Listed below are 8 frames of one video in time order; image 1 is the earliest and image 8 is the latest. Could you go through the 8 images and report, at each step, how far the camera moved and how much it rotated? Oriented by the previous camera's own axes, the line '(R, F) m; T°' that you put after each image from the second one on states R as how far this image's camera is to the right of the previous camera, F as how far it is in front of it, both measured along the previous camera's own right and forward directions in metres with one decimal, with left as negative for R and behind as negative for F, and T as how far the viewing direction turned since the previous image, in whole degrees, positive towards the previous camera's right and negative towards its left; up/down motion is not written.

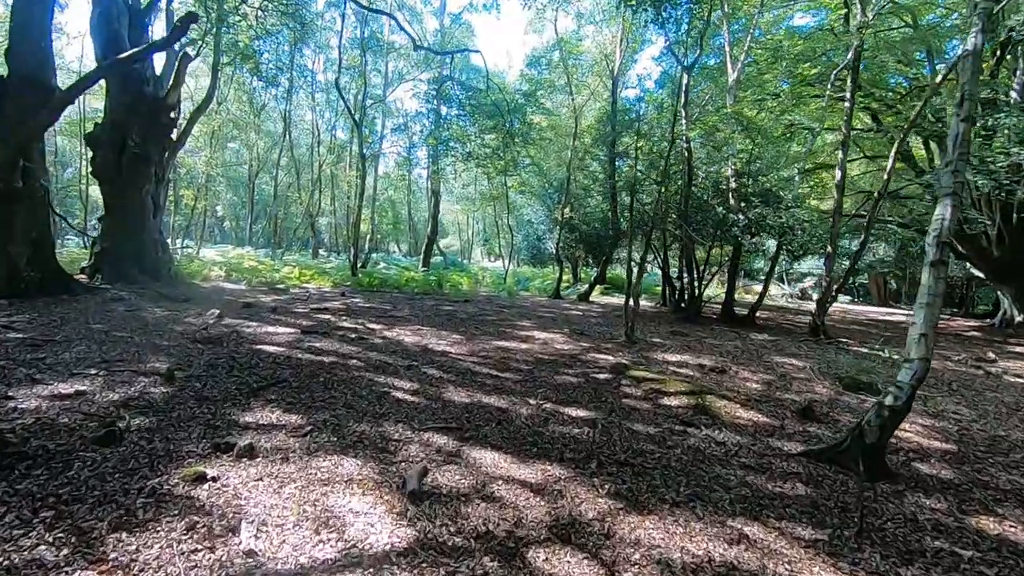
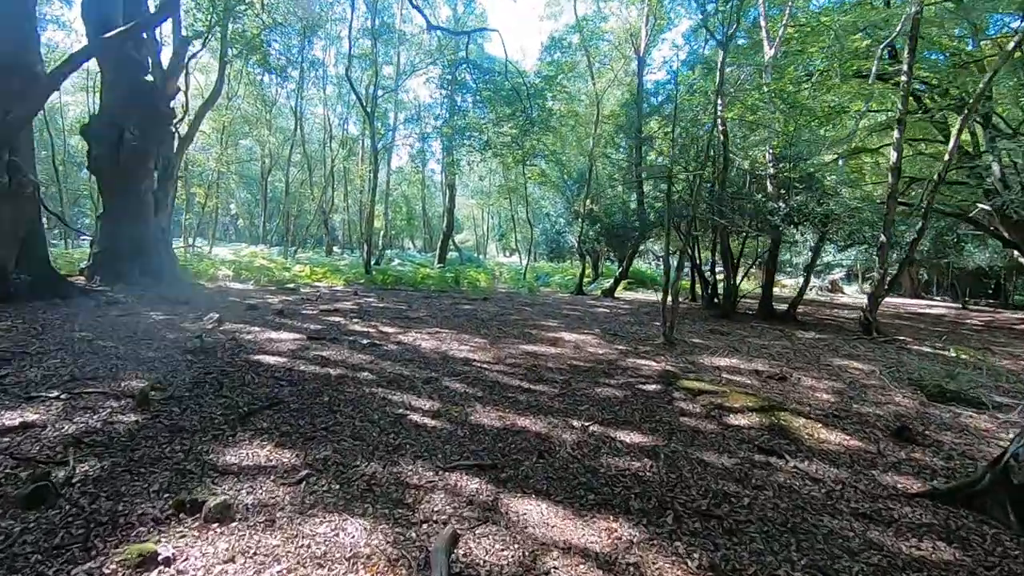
(-0.1, +0.6) m; -2°
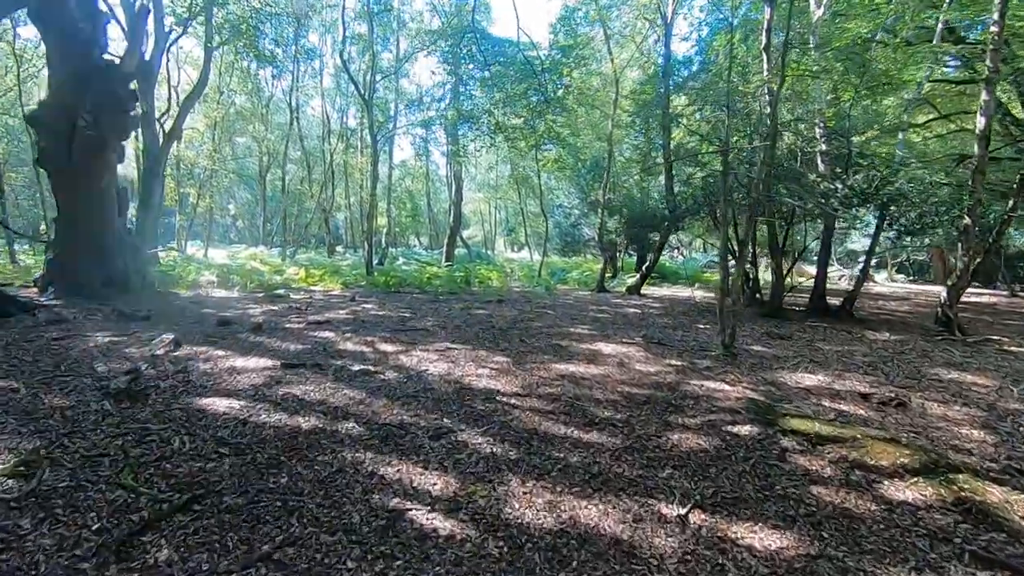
(-0.2, +1.1) m; -1°
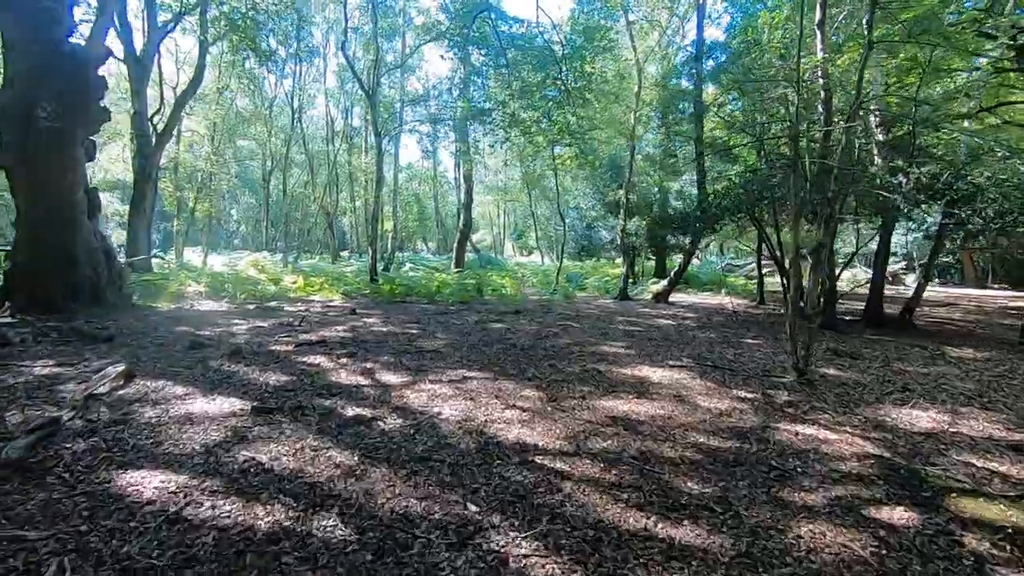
(-0.2, +0.9) m; -1°
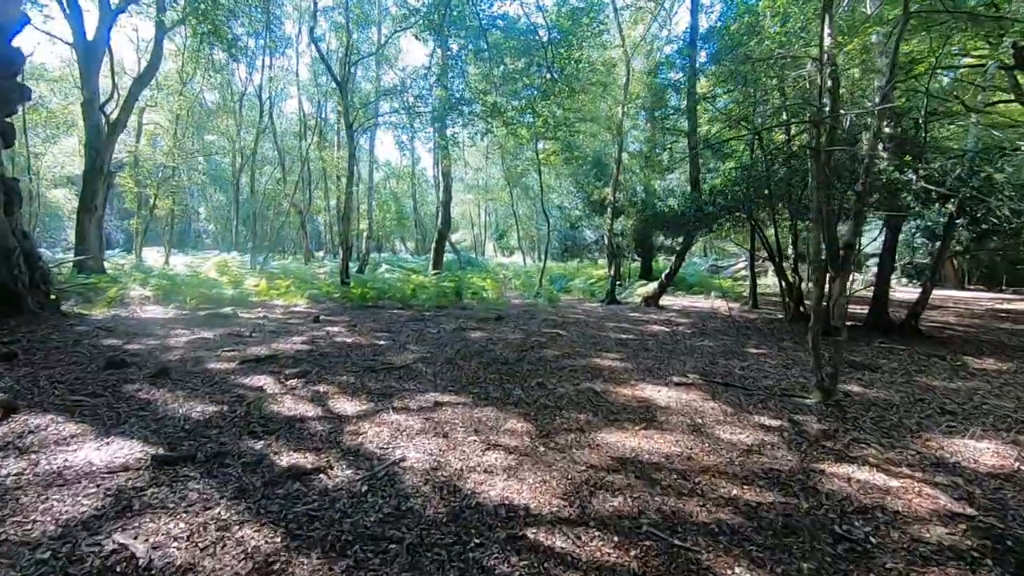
(0.0, +0.6) m; +2°
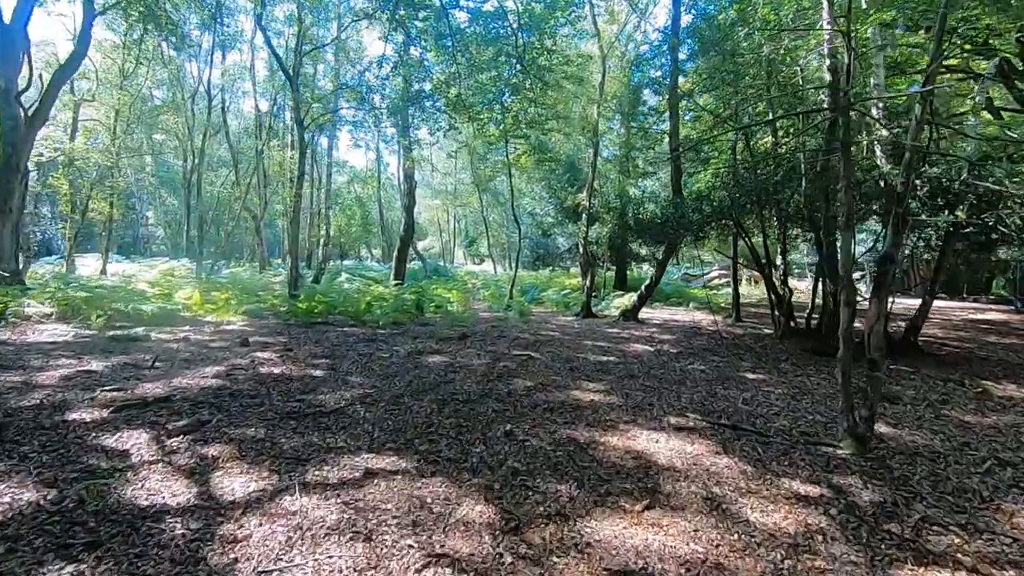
(+0.1, +0.8) m; +3°
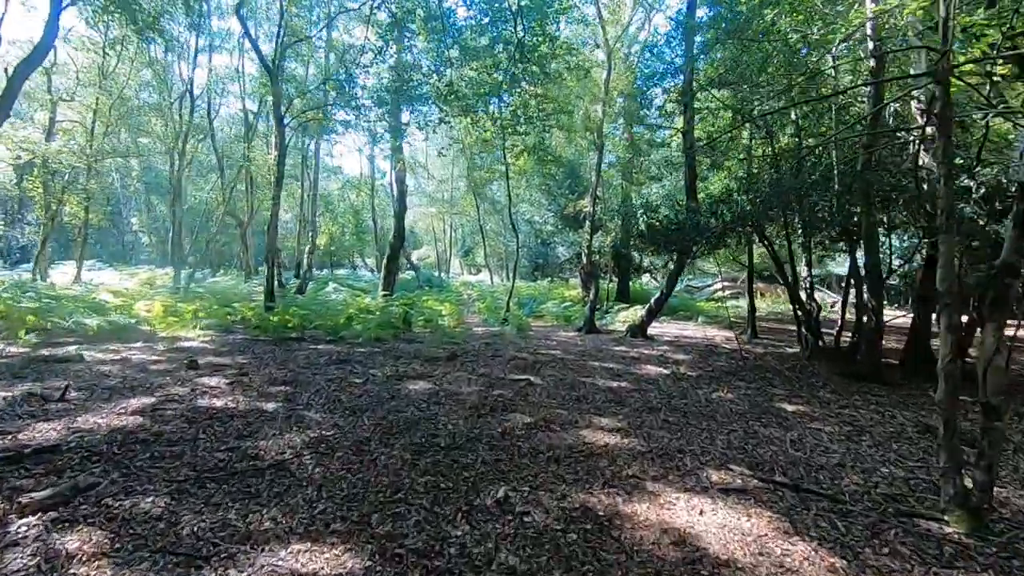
(0.0, +0.8) m; 0°
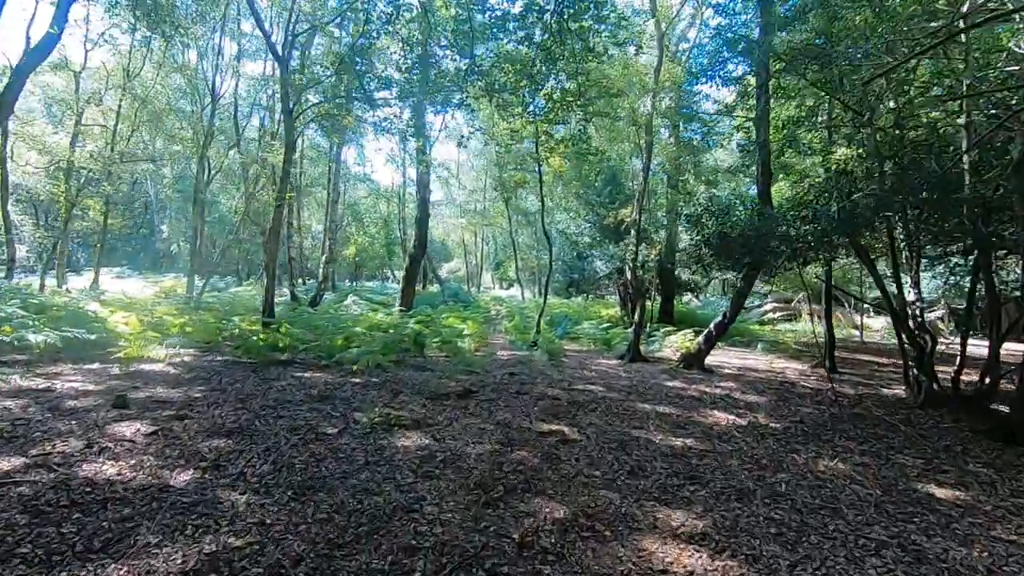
(0.0, +1.2) m; -4°
